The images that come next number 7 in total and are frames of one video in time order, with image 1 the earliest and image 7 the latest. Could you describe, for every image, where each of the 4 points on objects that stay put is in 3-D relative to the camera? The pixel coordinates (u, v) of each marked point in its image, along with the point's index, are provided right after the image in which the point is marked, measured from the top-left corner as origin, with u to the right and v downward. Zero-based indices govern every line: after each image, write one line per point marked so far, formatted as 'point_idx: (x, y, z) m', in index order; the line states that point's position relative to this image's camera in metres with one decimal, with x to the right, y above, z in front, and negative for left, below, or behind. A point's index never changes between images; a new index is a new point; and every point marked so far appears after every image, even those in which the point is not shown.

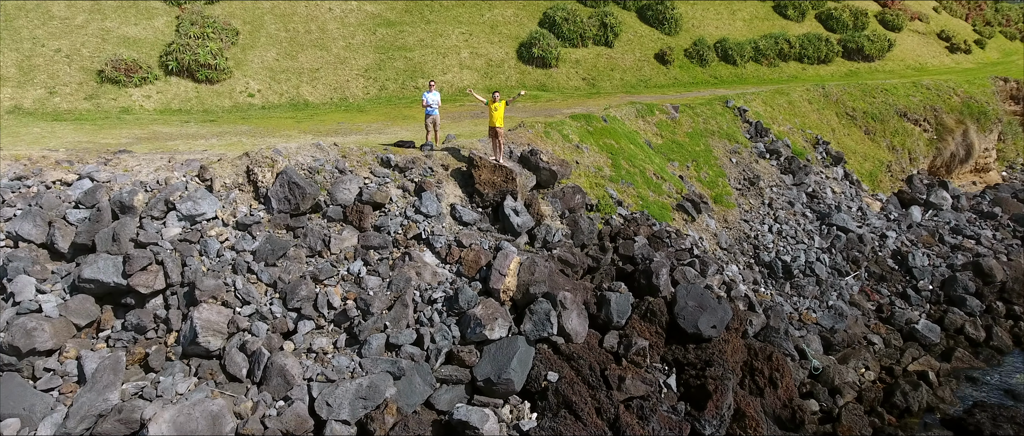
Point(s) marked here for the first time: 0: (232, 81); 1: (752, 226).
0: (-7.9, +3.9, +18.5) m
1: (+5.6, -0.1, +15.2) m
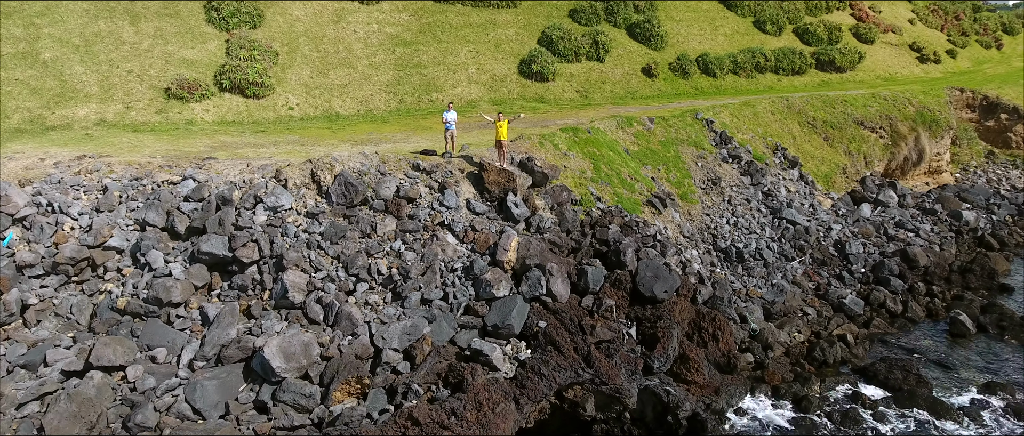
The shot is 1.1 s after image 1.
0: (-7.9, +4.0, +21.6) m
1: (+5.6, 0.0, +18.3) m
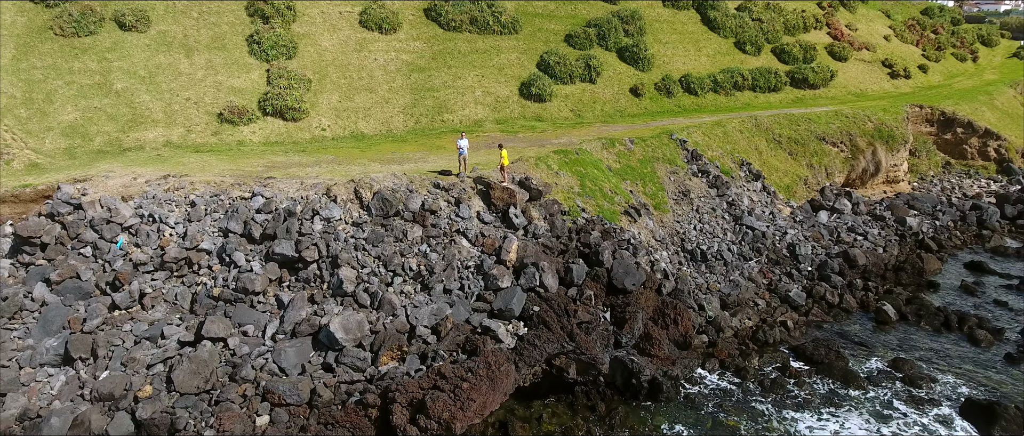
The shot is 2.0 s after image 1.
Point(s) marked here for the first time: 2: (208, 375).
0: (-7.8, +3.8, +25.1) m
1: (+5.6, -0.2, +21.8) m
2: (-6.0, -3.1, +13.1) m
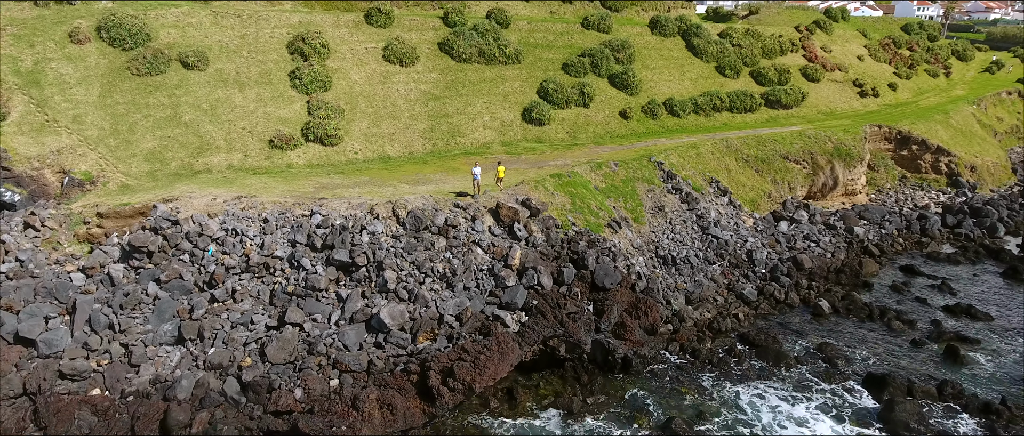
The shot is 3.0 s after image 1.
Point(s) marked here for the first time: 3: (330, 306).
0: (-7.6, +3.4, +29.7) m
1: (+5.8, -0.6, +26.2) m
2: (-5.9, -3.5, +17.6) m
3: (-5.2, -2.5, +18.9) m
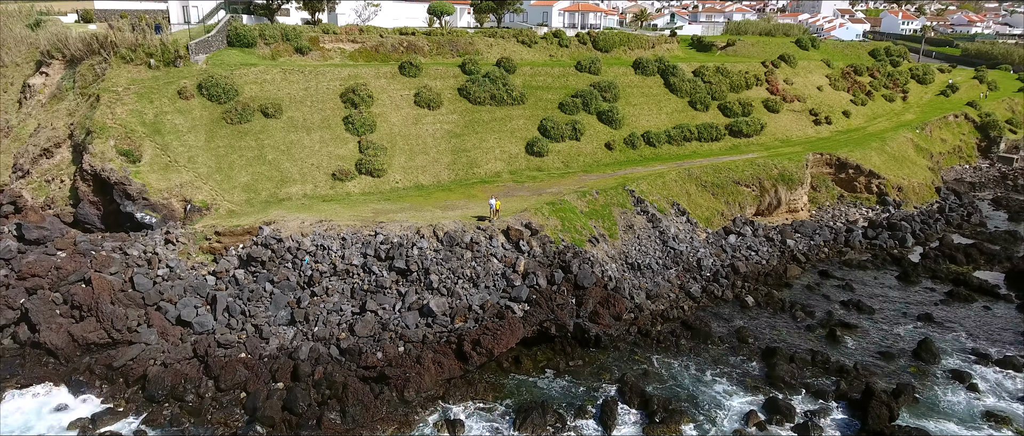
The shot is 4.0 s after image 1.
0: (-7.3, +2.5, +38.3) m
1: (+6.1, -1.5, +34.8) m
2: (-5.6, -4.4, +26.2) m
3: (-5.0, -3.4, +27.6) m
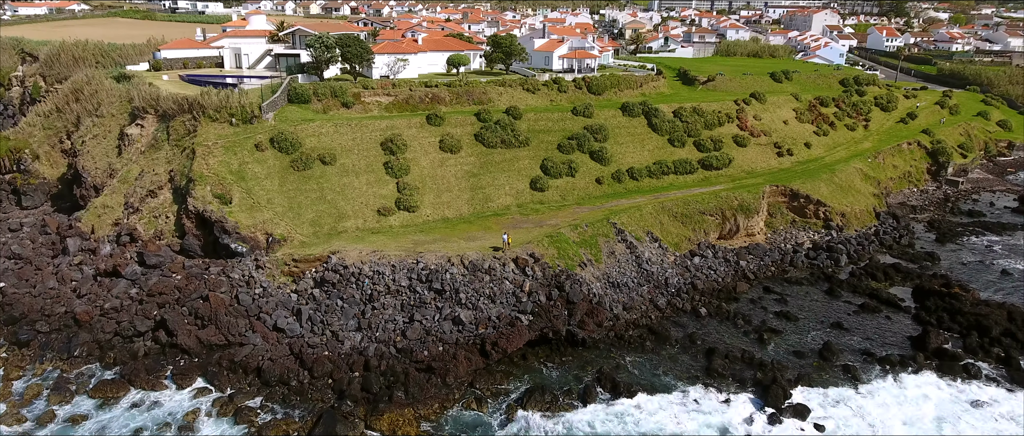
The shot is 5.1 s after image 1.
0: (-6.8, +0.6, +48.2) m
1: (+6.6, -3.5, +44.6) m
2: (-5.2, -6.4, +36.1) m
3: (-4.5, -5.4, +37.5) m
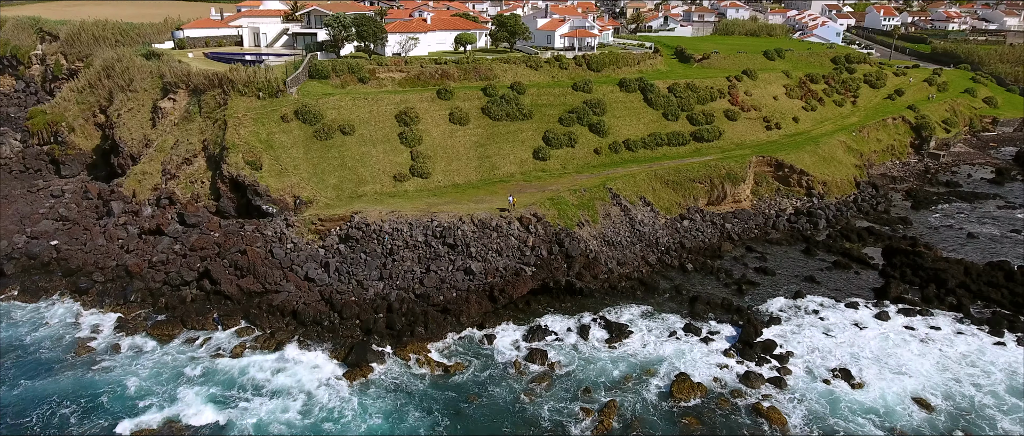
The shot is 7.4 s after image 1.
0: (-6.4, +3.3, +52.6) m
1: (+7.0, -0.8, +49.1) m
2: (-4.8, -4.0, +40.7) m
3: (-4.2, -2.9, +42.1) m
